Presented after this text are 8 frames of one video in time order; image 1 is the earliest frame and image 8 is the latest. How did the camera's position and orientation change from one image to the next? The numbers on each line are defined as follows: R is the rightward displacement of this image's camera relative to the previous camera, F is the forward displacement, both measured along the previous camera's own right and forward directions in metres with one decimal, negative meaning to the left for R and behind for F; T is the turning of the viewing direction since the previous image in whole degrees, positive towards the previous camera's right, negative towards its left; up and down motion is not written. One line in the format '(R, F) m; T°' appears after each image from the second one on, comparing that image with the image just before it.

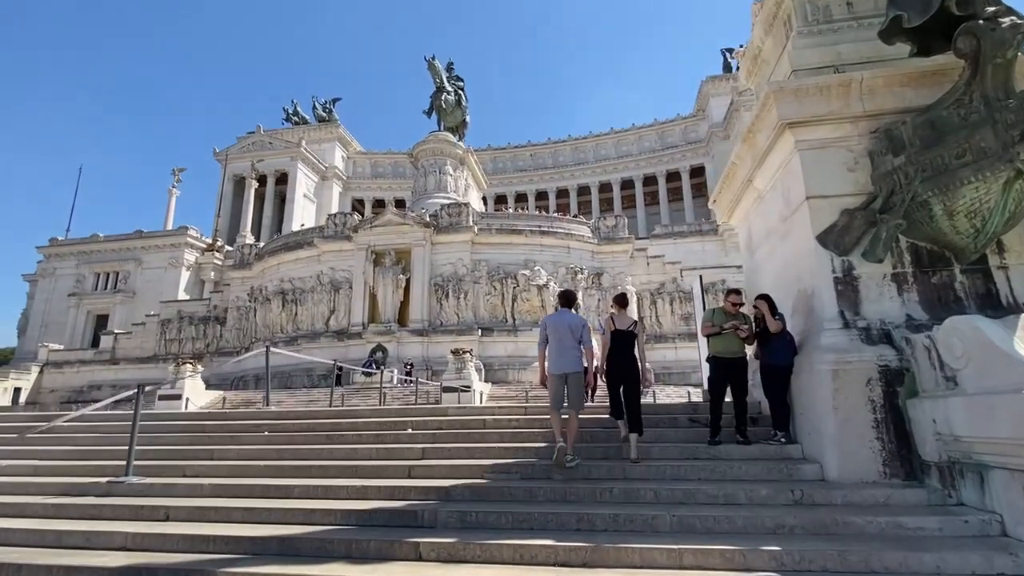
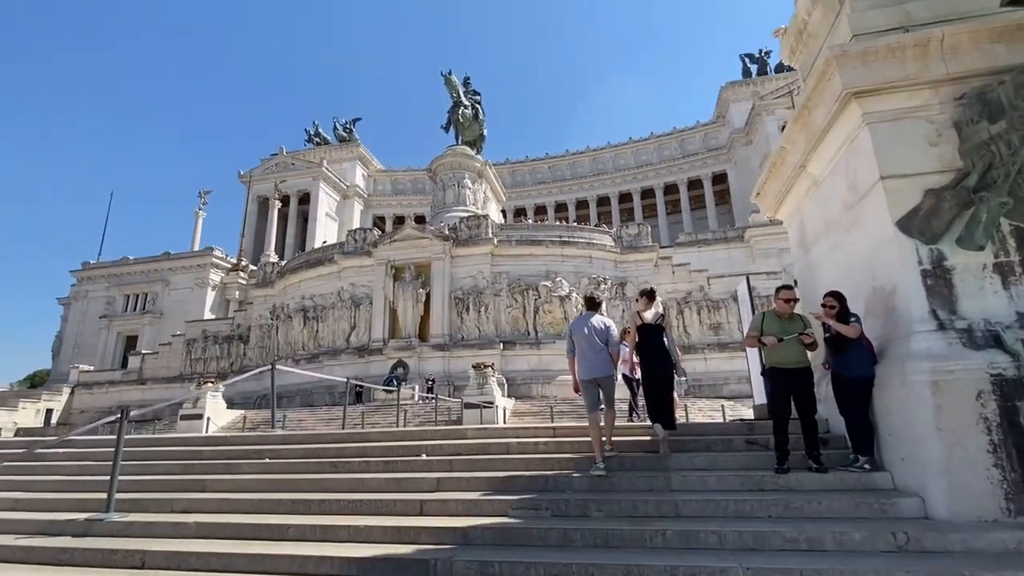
(0.0, +0.6) m; -2°
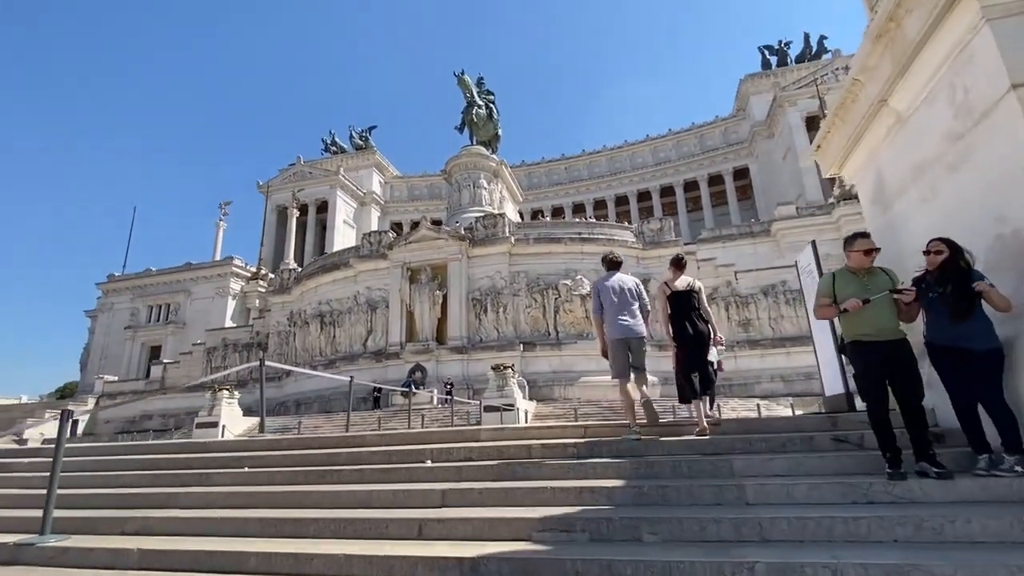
(0.0, +0.9) m; -2°
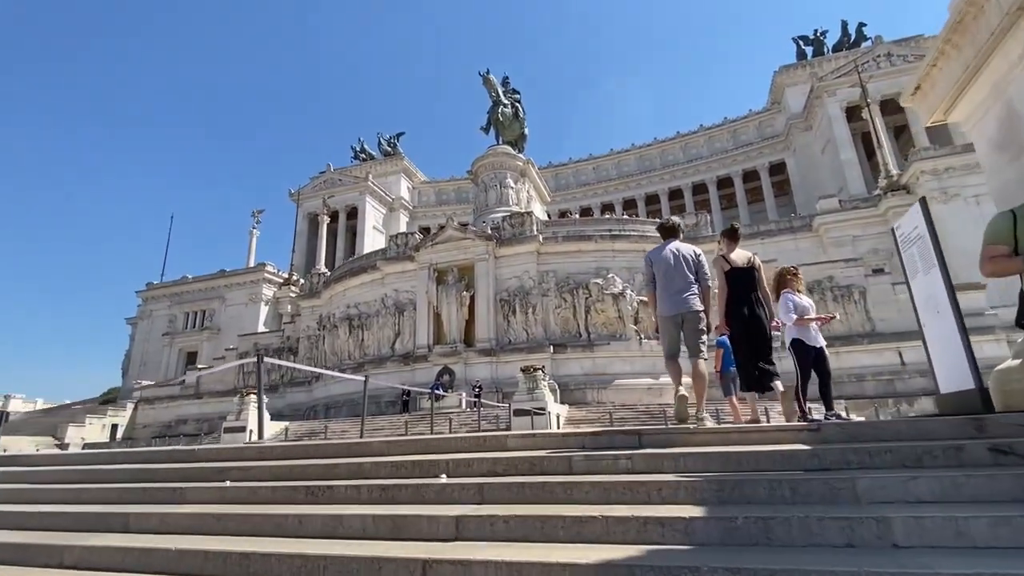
(0.0, +0.9) m; -3°
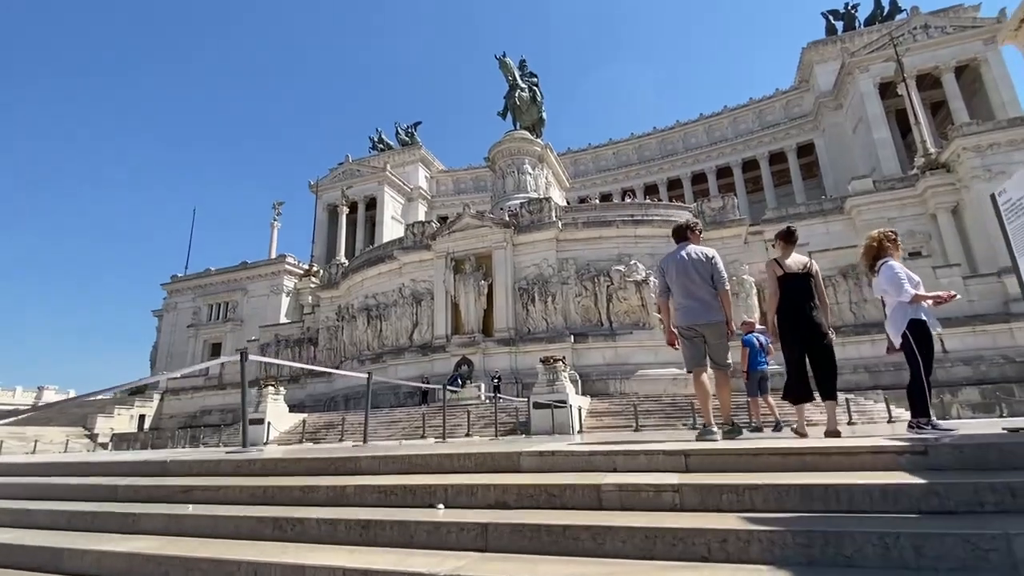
(0.0, +0.7) m; -2°
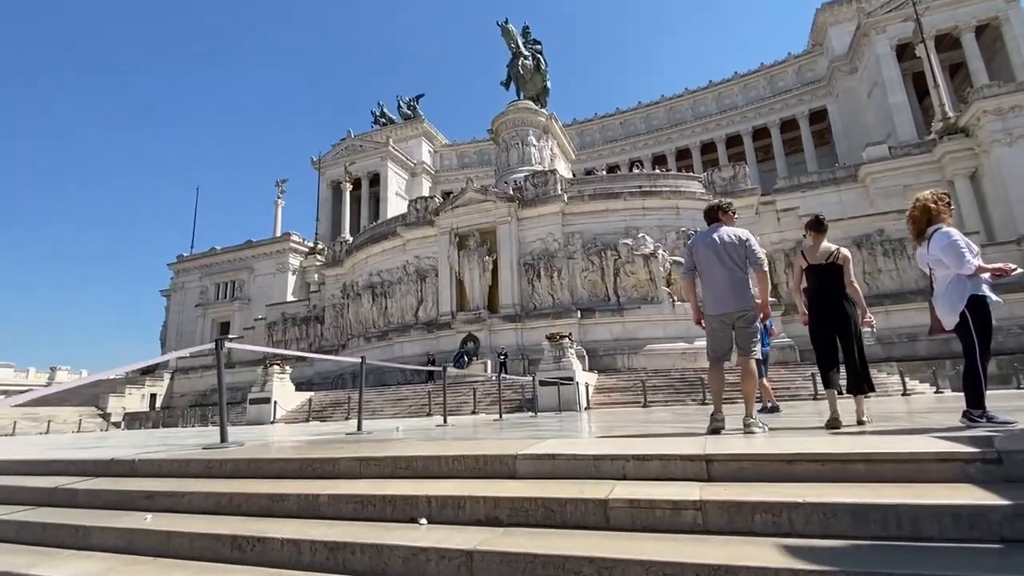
(+0.1, +0.4) m; -1°
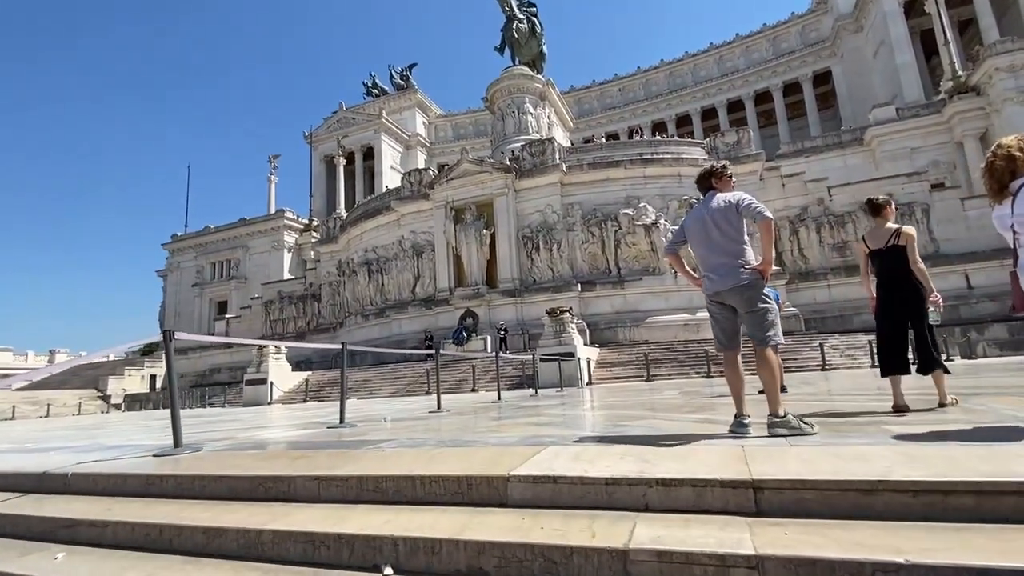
(+0.1, +0.6) m; 0°
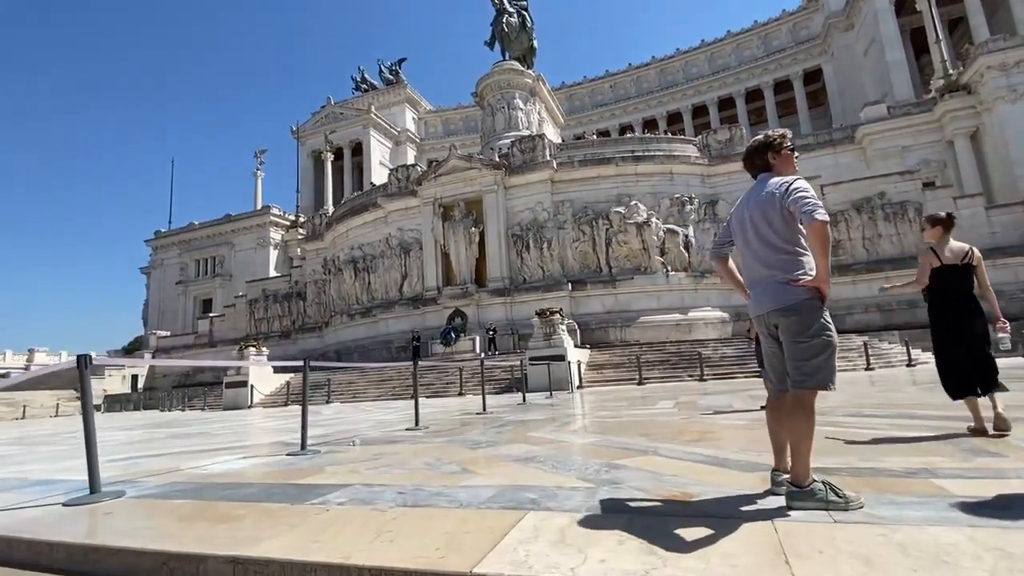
(+0.1, +0.5) m; +1°
